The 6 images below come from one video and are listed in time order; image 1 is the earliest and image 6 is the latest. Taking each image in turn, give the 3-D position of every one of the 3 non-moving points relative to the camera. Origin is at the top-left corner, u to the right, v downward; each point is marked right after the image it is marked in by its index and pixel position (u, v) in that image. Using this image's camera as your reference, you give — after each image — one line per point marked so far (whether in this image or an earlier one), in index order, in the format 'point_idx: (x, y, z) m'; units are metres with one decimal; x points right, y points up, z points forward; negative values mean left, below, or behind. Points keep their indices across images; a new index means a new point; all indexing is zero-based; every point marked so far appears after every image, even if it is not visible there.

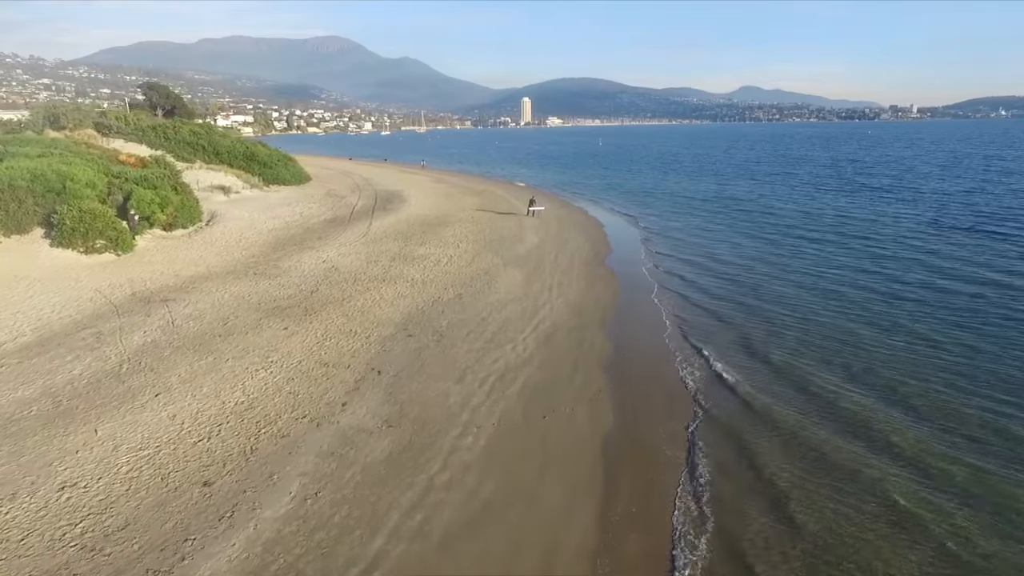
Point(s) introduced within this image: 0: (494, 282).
0: (-0.4, +0.1, +17.5) m
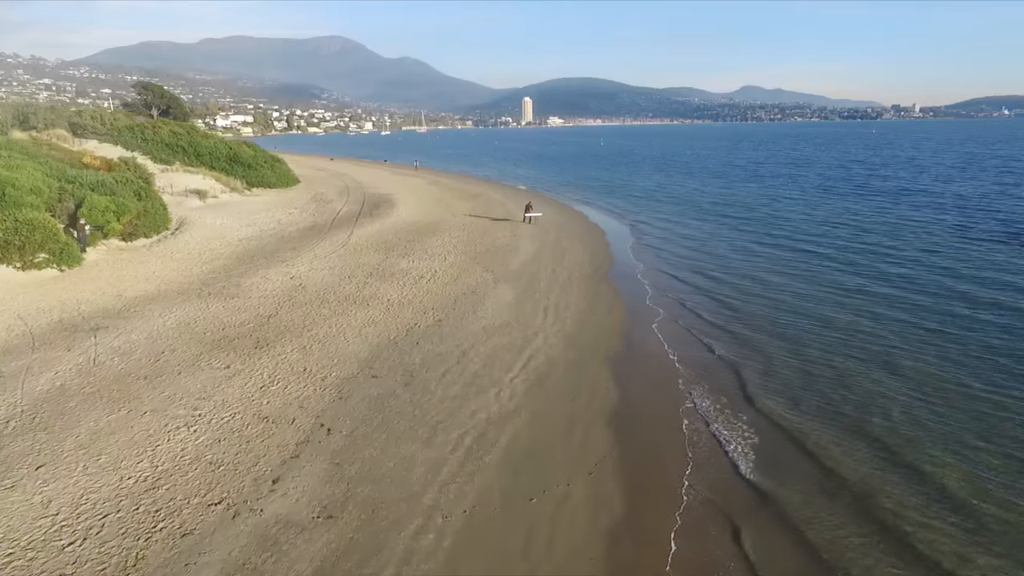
0: (-0.5, -0.3, +15.4) m
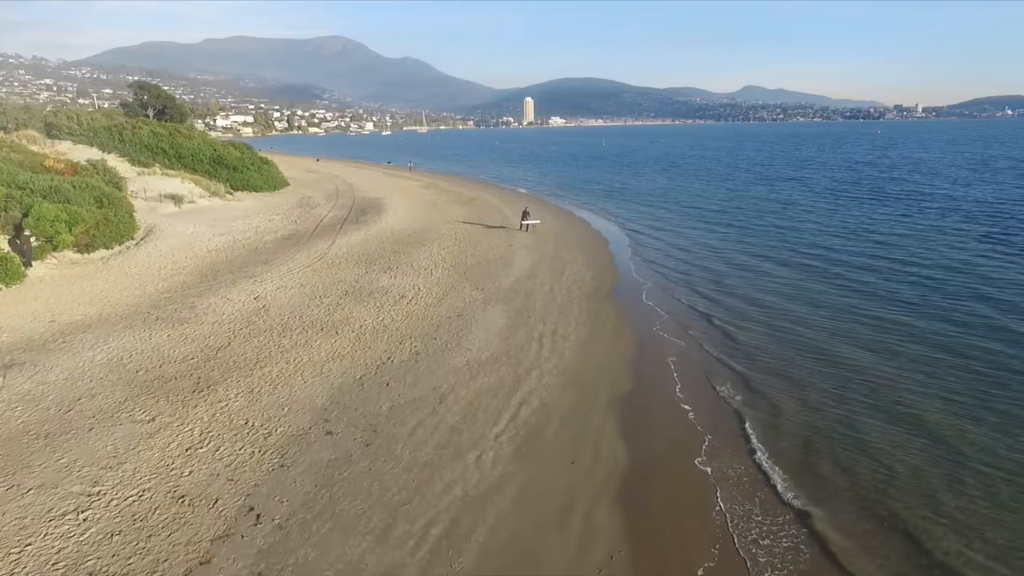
0: (-0.7, -0.7, +13.4) m
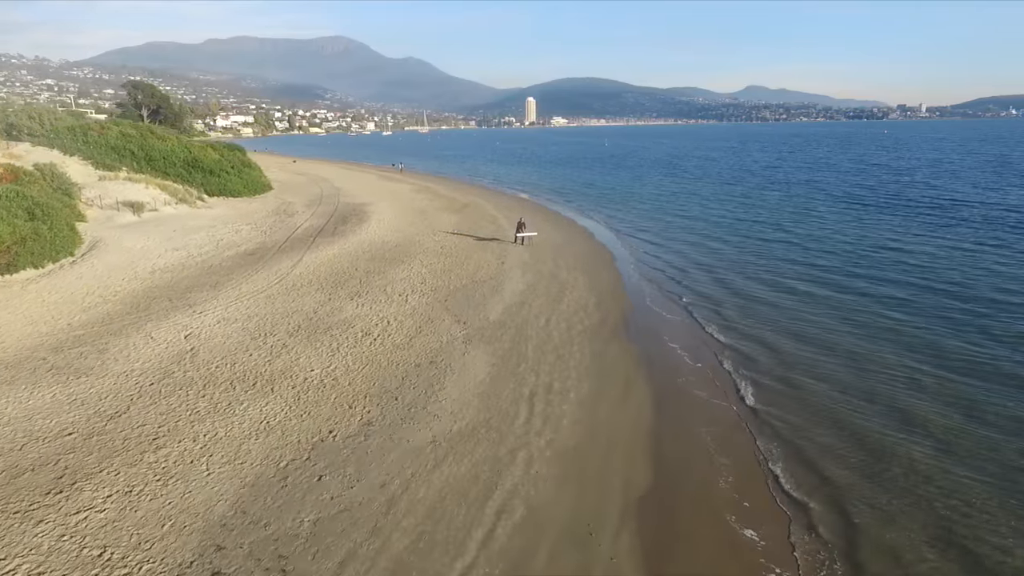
0: (-0.9, -1.2, +10.6) m
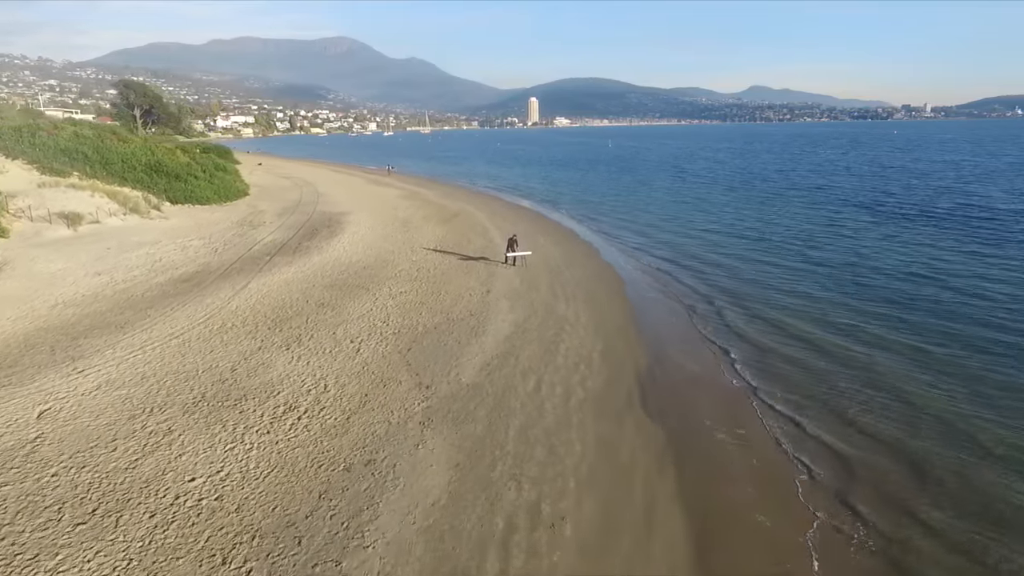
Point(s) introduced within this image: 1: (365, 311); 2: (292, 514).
0: (-1.2, -1.9, +7.1) m
1: (-2.4, -0.4, +14.7) m
2: (-1.8, -1.8, +7.1) m
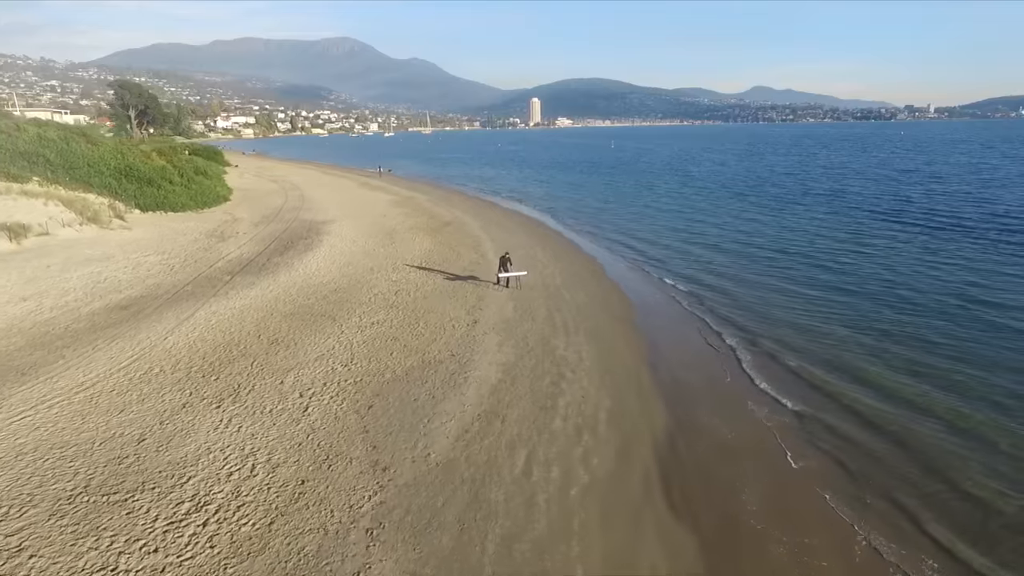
0: (-1.3, -2.4, +4.7) m
1: (-2.6, -0.9, +12.3) m
2: (-2.0, -2.3, +4.7) m
